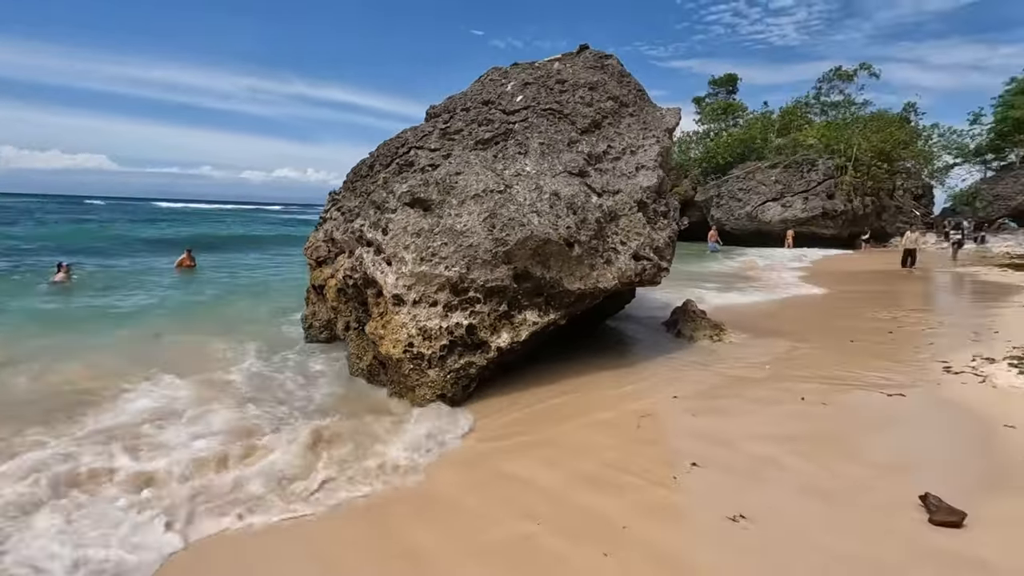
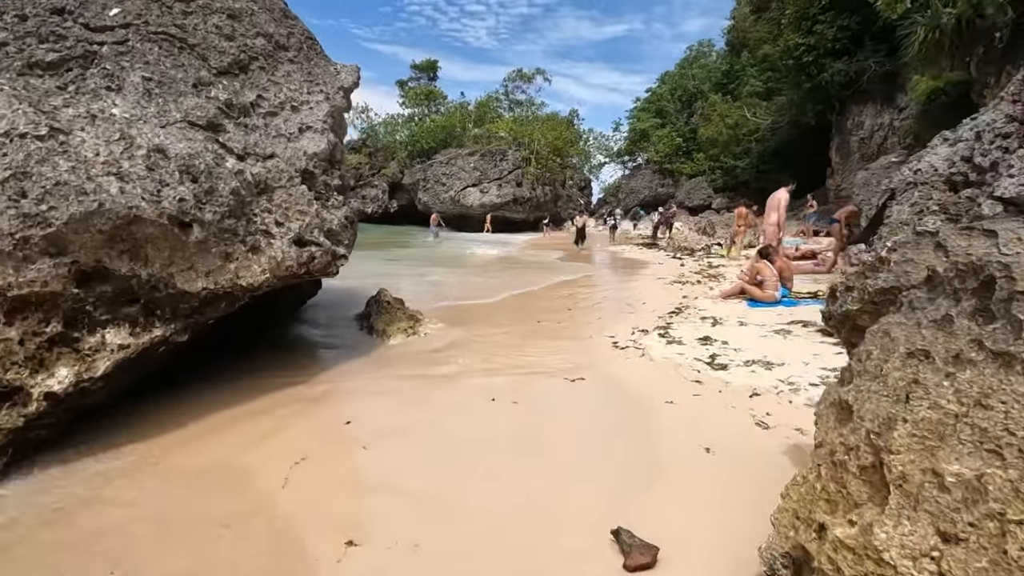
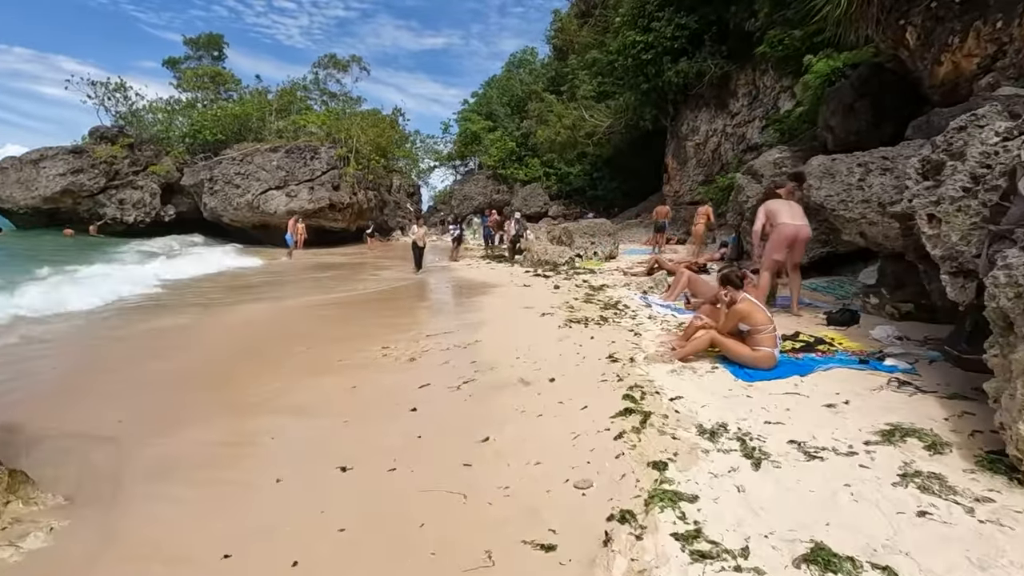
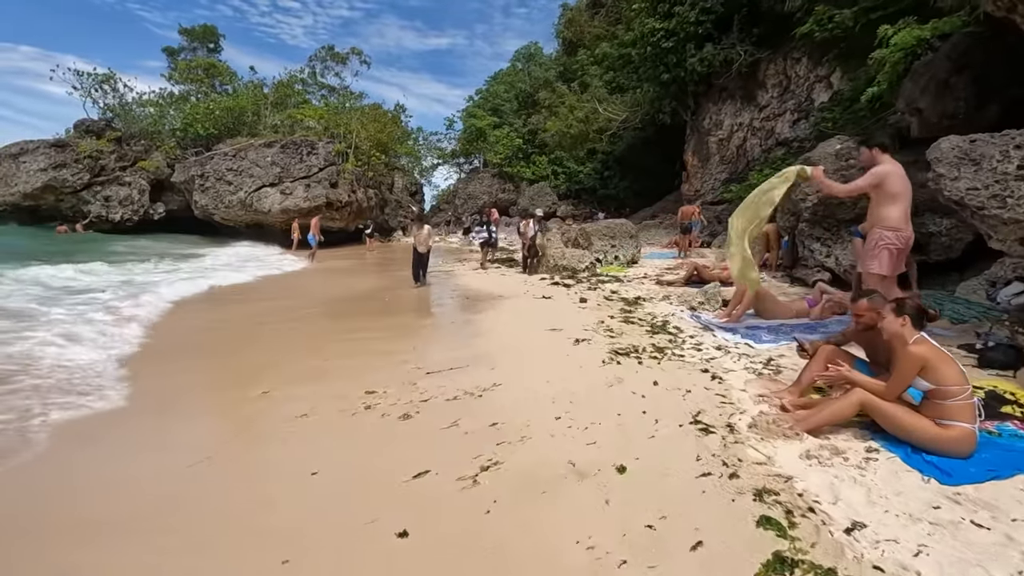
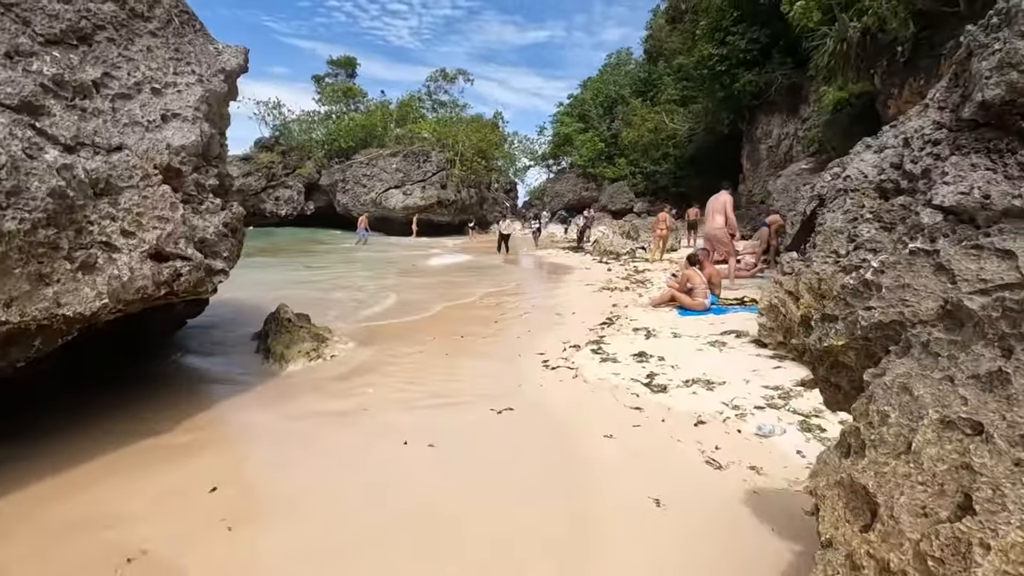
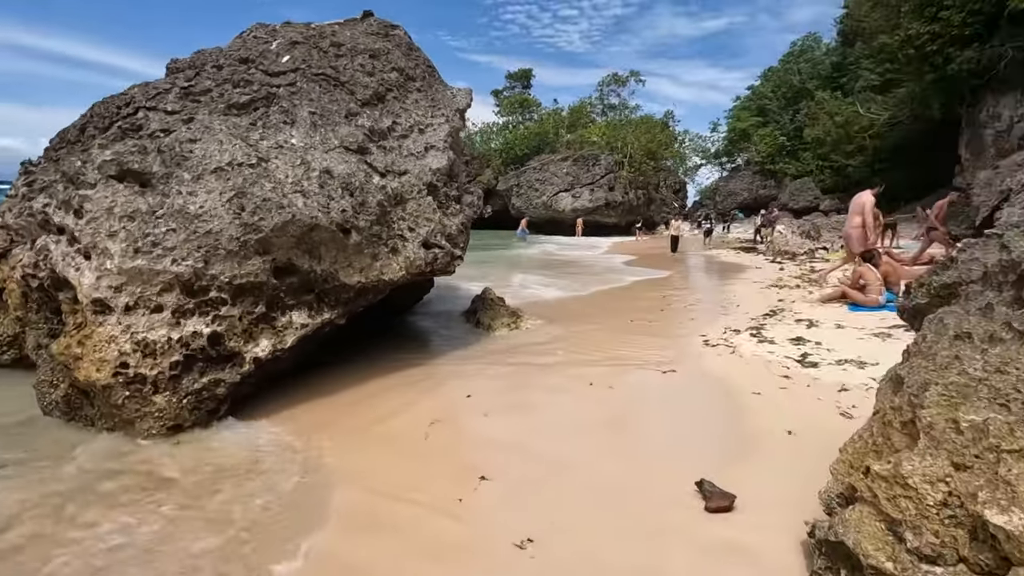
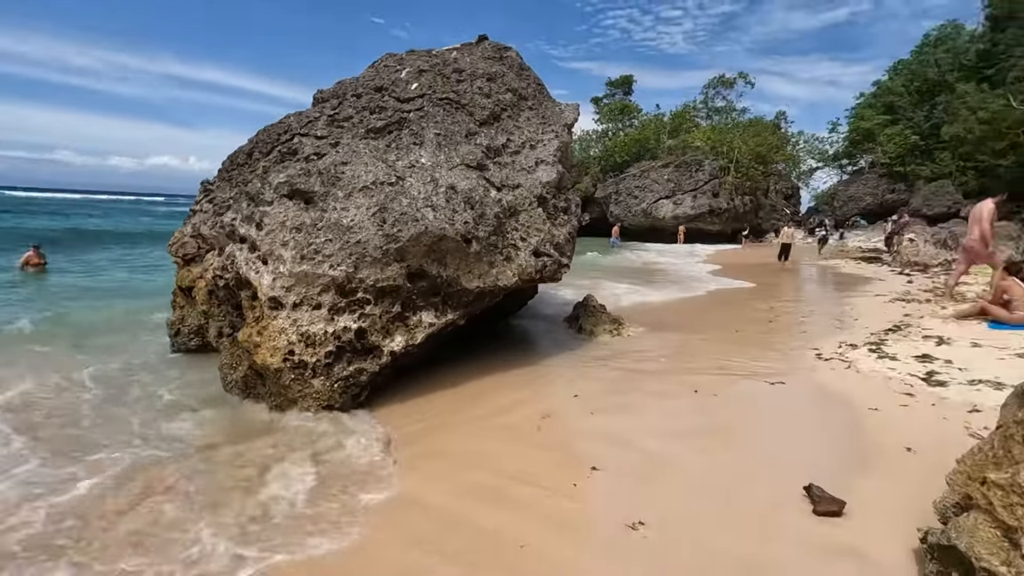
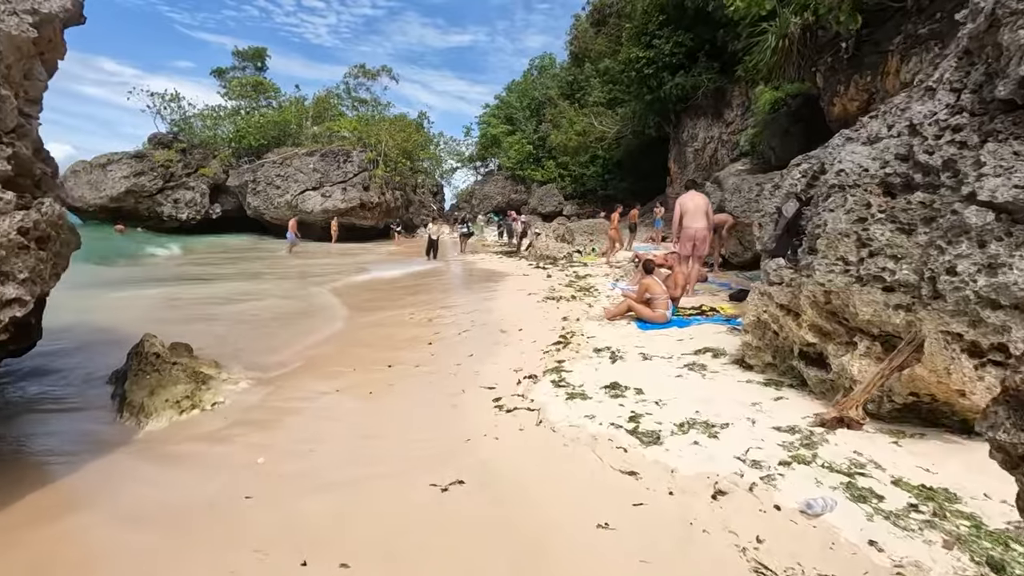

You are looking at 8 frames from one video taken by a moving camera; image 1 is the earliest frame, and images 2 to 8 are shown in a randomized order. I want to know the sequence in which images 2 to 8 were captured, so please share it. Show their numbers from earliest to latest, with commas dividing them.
7, 6, 2, 5, 8, 3, 4
